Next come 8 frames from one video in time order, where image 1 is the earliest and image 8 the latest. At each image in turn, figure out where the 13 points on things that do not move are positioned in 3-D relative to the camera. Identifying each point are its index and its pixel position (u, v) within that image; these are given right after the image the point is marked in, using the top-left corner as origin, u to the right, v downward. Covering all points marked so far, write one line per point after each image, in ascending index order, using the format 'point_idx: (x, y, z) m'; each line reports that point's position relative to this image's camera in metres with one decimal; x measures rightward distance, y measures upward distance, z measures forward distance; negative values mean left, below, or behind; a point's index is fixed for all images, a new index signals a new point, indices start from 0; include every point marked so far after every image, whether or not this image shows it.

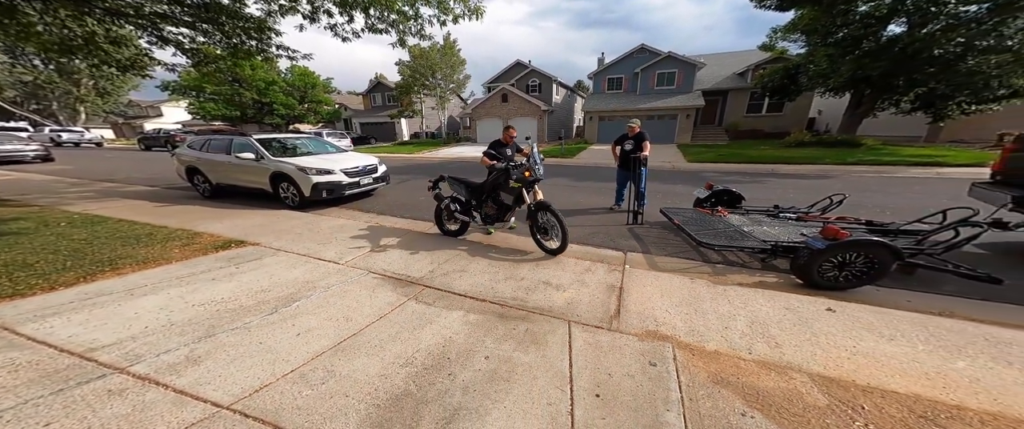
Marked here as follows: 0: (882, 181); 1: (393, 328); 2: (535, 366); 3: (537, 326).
0: (+8.7, +0.8, +6.9) m
1: (-0.9, -0.9, +2.3) m
2: (+0.2, -1.0, +1.9) m
3: (+0.2, -0.9, +2.3) m
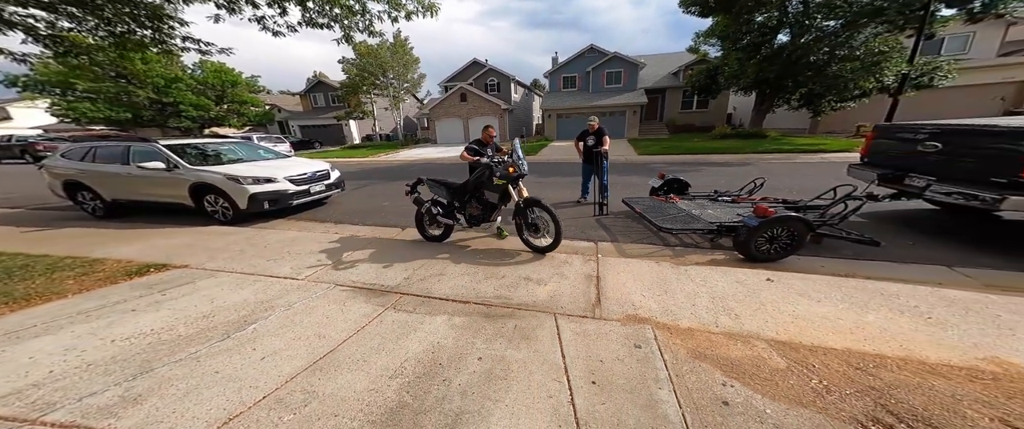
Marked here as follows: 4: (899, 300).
0: (+7.8, +1.4, +7.9) m
1: (-1.0, -0.9, +2.2) m
2: (+0.1, -1.0, +1.9) m
3: (+0.1, -0.8, +2.3) m
4: (+3.1, -0.6, +2.3) m
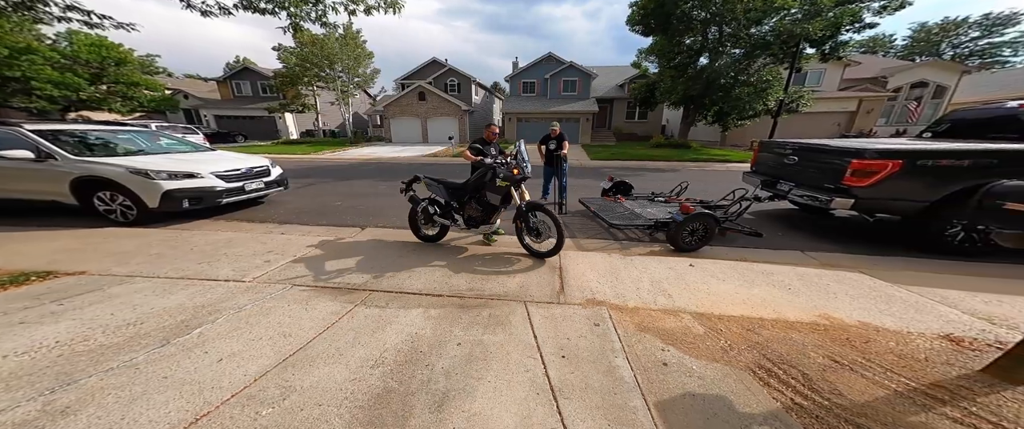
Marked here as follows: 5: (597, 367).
0: (+6.6, +1.3, +9.2) m
1: (-1.2, -0.9, +2.2) m
2: (0.0, -0.9, +2.1) m
3: (-0.1, -0.8, +2.5) m
4: (+2.8, -0.6, +3.0) m
5: (+0.6, -1.0, +1.9) m
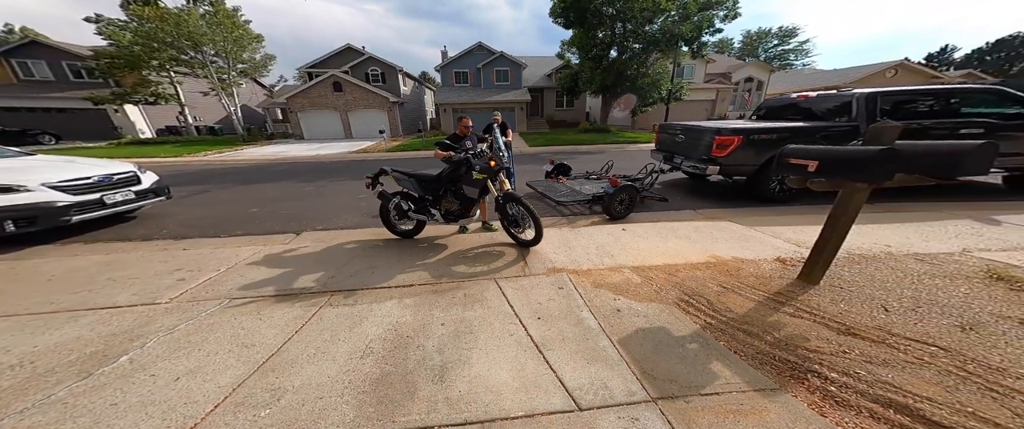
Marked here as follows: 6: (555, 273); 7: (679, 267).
0: (+4.5, +2.2, +10.6) m
1: (-1.3, -0.8, +2.1) m
2: (-0.2, -0.8, +2.3) m
3: (-0.4, -0.7, +2.6) m
4: (+2.3, -0.2, +3.8) m
5: (+0.4, -0.8, +2.2) m
6: (+0.5, -0.6, +2.9) m
7: (+1.7, -0.5, +2.9) m
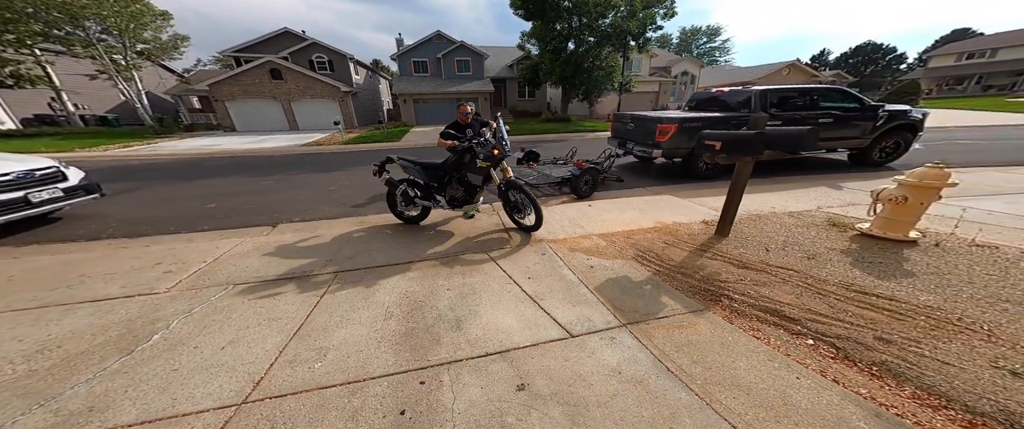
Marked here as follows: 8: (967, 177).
0: (+3.0, +2.8, +11.5) m
1: (-1.4, -0.7, +2.3) m
2: (-0.3, -0.6, +2.7) m
3: (-0.5, -0.5, +3.0) m
4: (+2.0, +0.2, +4.5) m
5: (+0.4, -0.6, +2.7) m
6: (+0.3, -0.4, +3.4) m
7: (+1.5, -0.2, +3.5) m
8: (+7.8, +0.6, +4.9) m
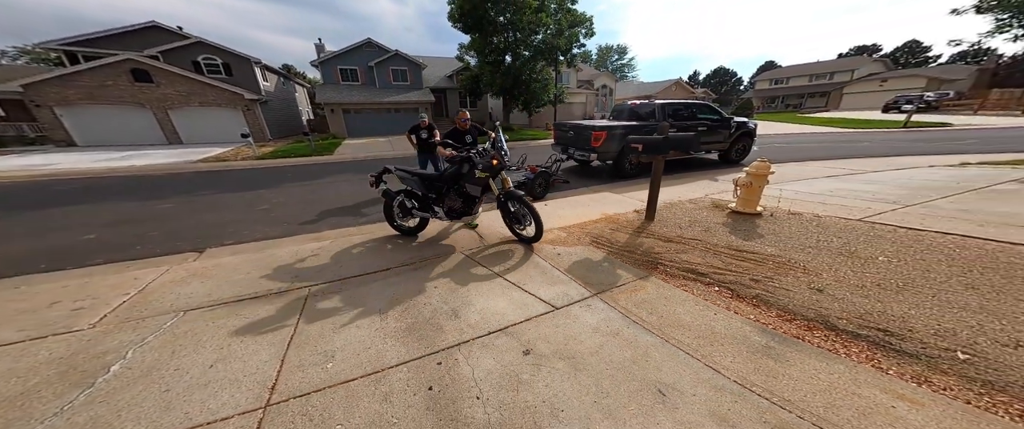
0: (+0.5, +2.6, +12.3) m
1: (-1.4, -0.8, +2.3) m
2: (-0.4, -0.6, +2.9) m
3: (-0.7, -0.5, +3.1) m
4: (+1.3, +0.2, +5.2) m
5: (+0.2, -0.5, +3.0) m
6: (-0.1, -0.3, +3.7) m
7: (+1.0, -0.1, +4.1) m
8: (+6.8, +1.1, +6.9) m
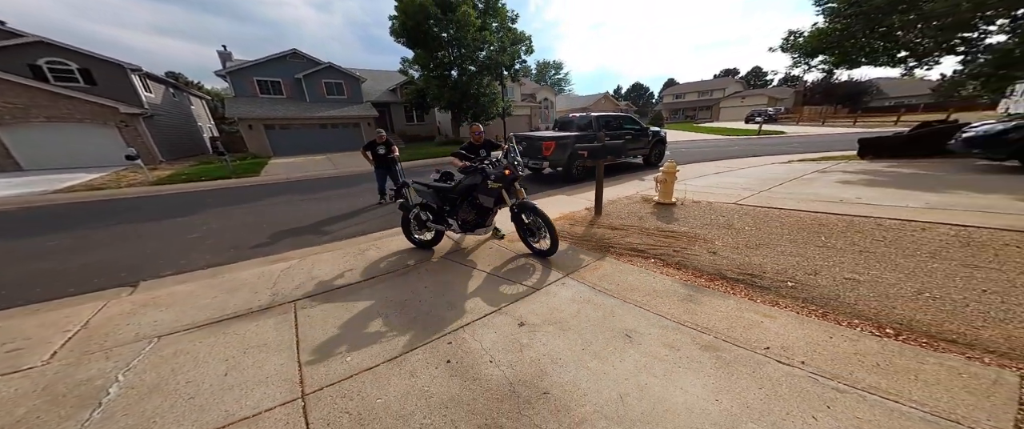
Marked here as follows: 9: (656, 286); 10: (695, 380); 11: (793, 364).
0: (-1.9, +2.2, +12.6) m
1: (-1.5, -0.8, +2.3) m
2: (-0.7, -0.6, +3.1) m
3: (-1.0, -0.6, +3.3) m
4: (+0.5, +0.2, +5.8) m
5: (-0.1, -0.5, +3.4) m
6: (-0.5, -0.4, +4.0) m
7: (+0.5, -0.1, +4.7) m
8: (+5.5, +1.3, +8.6) m
9: (+1.4, -0.7, +2.8) m
10: (+1.1, -1.0, +1.7) m
11: (+1.7, -0.9, +1.8) m
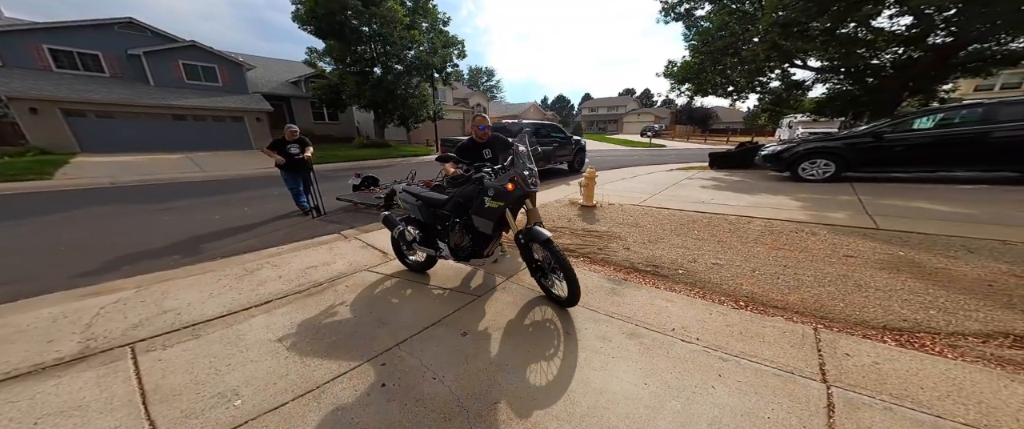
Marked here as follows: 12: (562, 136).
0: (-4.8, +1.9, +11.8) m
1: (-1.9, -0.9, +1.9) m
2: (-1.3, -0.7, +2.8) m
3: (-1.7, -0.7, +3.0) m
4: (-0.8, +0.1, +5.7) m
5: (-0.8, -0.6, +3.2) m
6: (-1.3, -0.5, +3.7) m
7: (-0.5, -0.2, +4.6) m
8: (+3.3, +1.3, +9.6) m
9: (+0.8, -0.7, +3.0) m
10: (+0.8, -1.0, +1.9) m
11: (+1.3, -0.9, +2.1) m
12: (+1.5, +2.4, +9.2) m
